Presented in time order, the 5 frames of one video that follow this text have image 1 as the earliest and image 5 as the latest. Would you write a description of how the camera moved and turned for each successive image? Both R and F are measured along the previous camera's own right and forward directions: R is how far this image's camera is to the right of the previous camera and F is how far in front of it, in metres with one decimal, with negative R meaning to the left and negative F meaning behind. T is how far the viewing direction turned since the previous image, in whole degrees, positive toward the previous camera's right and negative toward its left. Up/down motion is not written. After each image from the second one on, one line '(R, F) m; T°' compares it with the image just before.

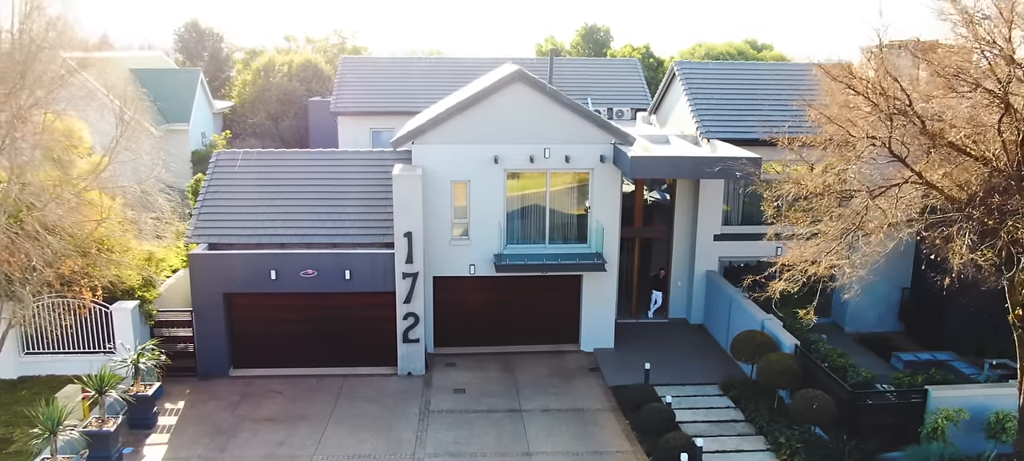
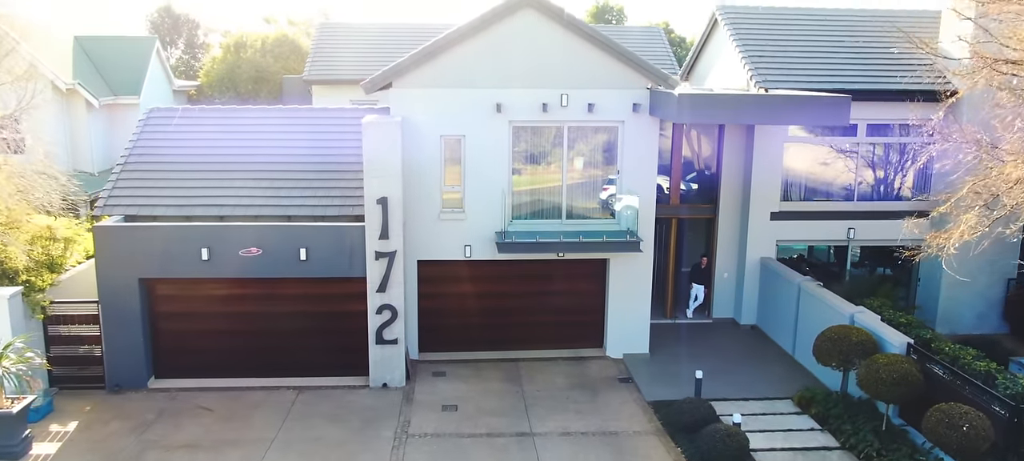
(-0.1, +3.8) m; 0°
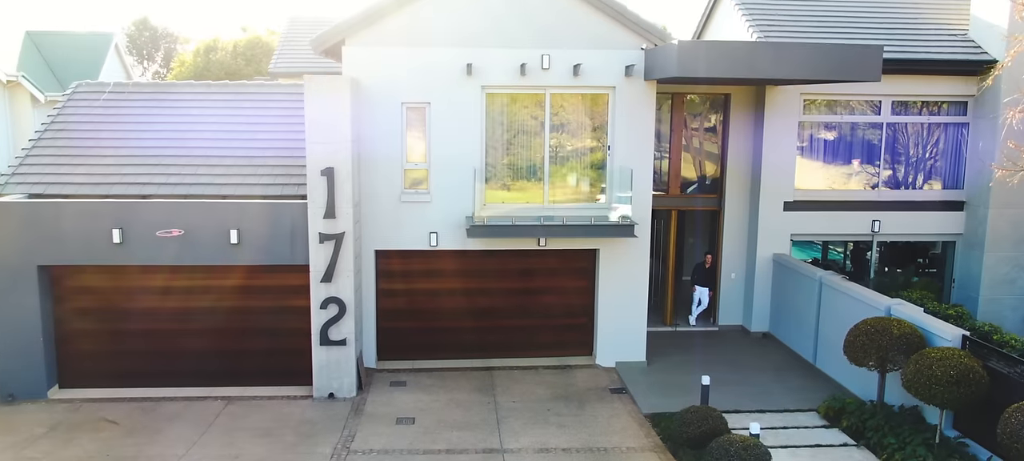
(+0.4, +1.9) m; 0°
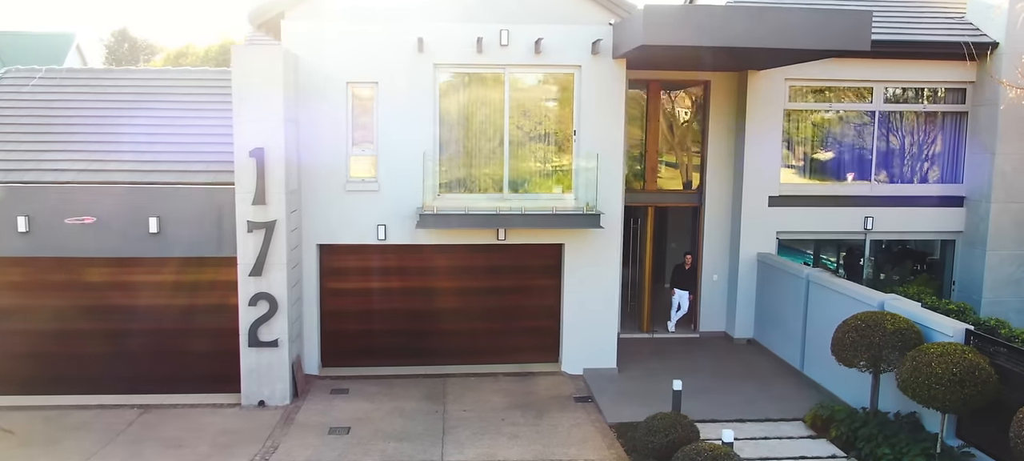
(+0.6, +1.0) m; 0°
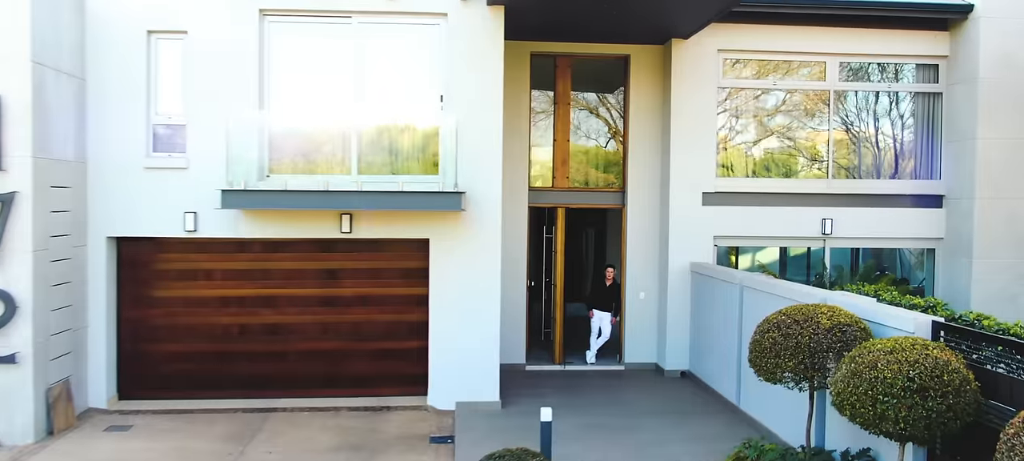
(+1.5, +2.3) m; 0°
